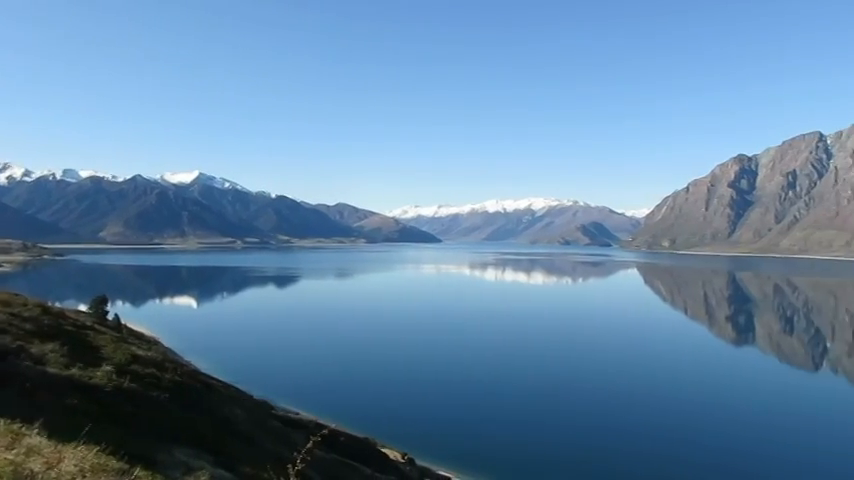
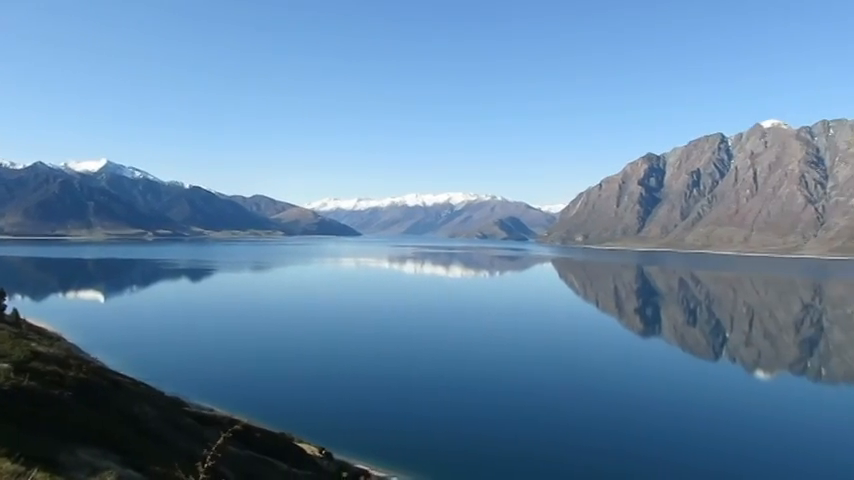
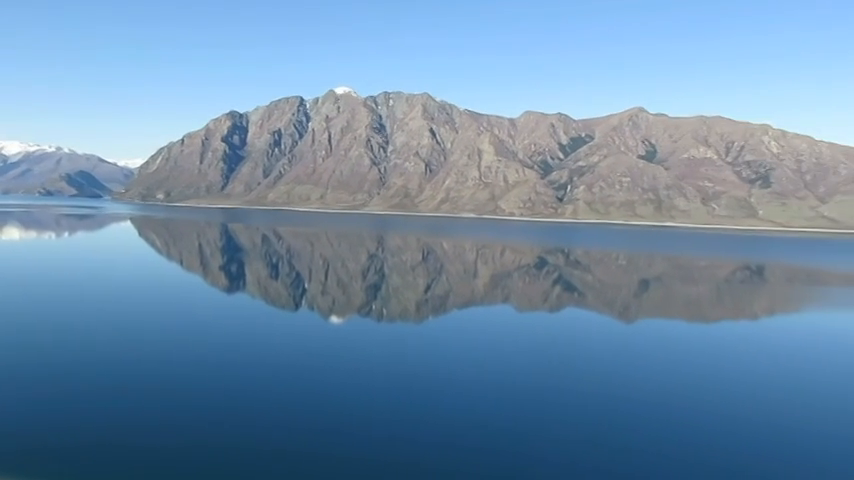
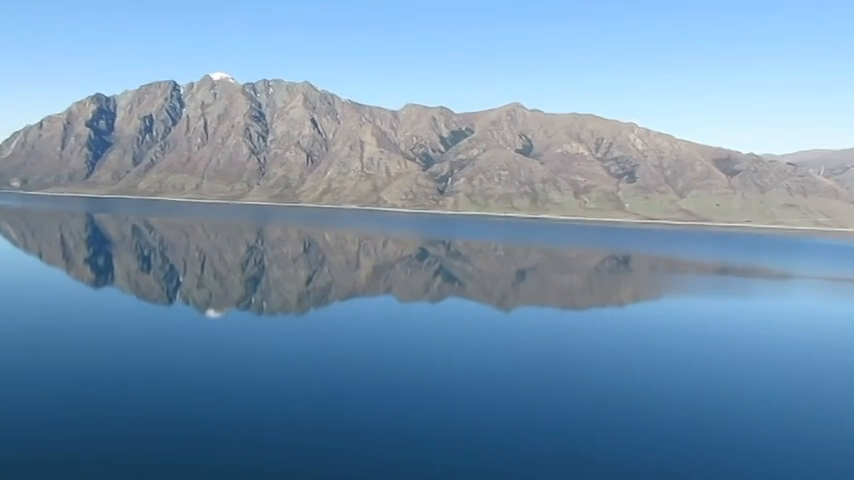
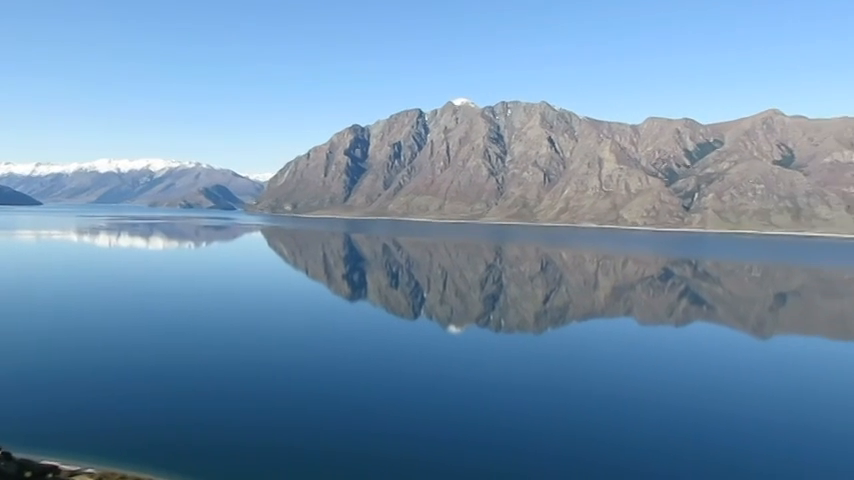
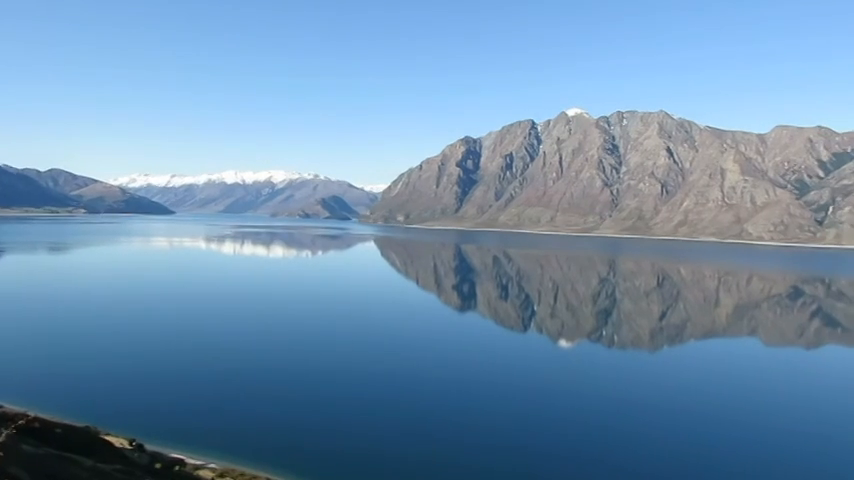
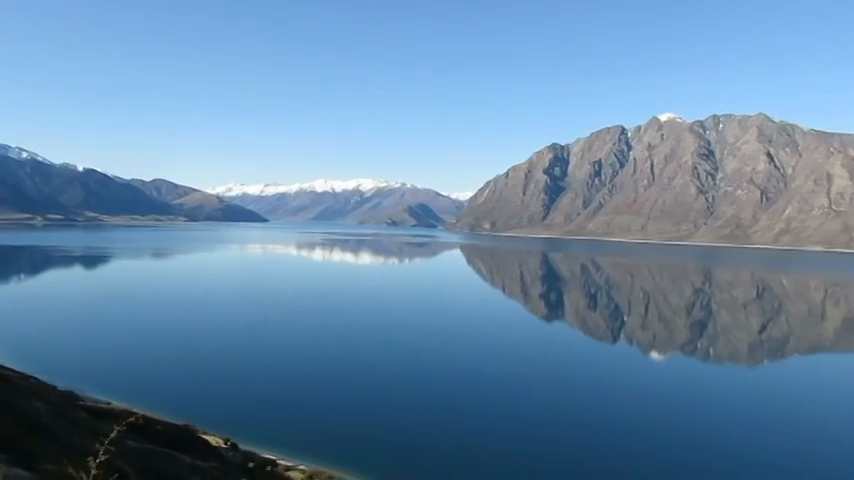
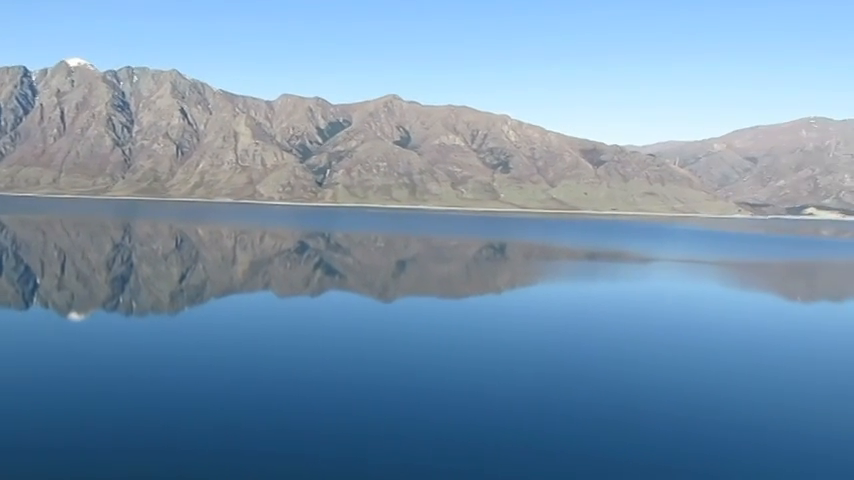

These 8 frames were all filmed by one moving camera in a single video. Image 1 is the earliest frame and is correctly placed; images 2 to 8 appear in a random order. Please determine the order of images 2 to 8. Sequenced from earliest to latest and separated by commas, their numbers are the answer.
2, 7, 6, 5, 3, 4, 8
